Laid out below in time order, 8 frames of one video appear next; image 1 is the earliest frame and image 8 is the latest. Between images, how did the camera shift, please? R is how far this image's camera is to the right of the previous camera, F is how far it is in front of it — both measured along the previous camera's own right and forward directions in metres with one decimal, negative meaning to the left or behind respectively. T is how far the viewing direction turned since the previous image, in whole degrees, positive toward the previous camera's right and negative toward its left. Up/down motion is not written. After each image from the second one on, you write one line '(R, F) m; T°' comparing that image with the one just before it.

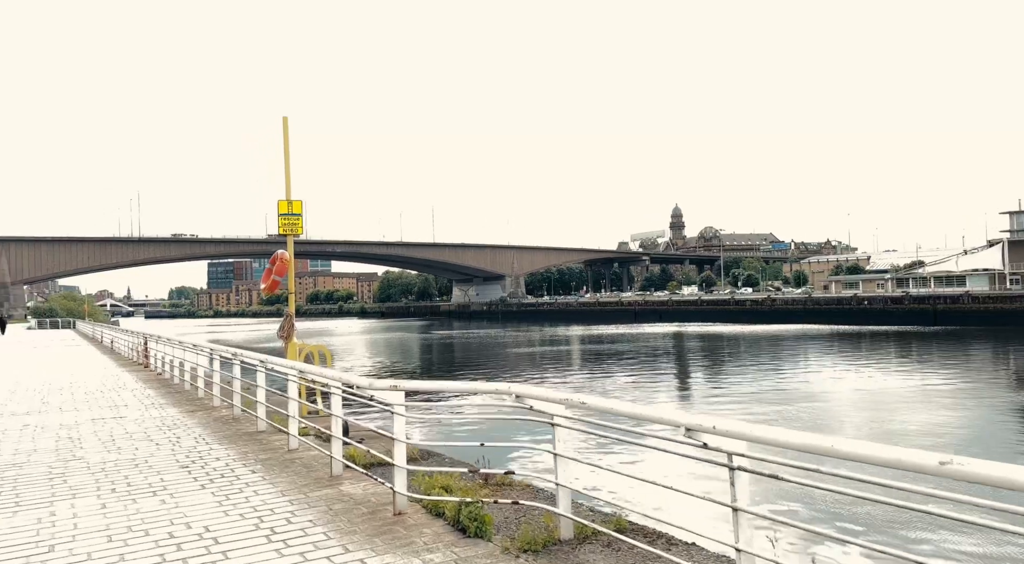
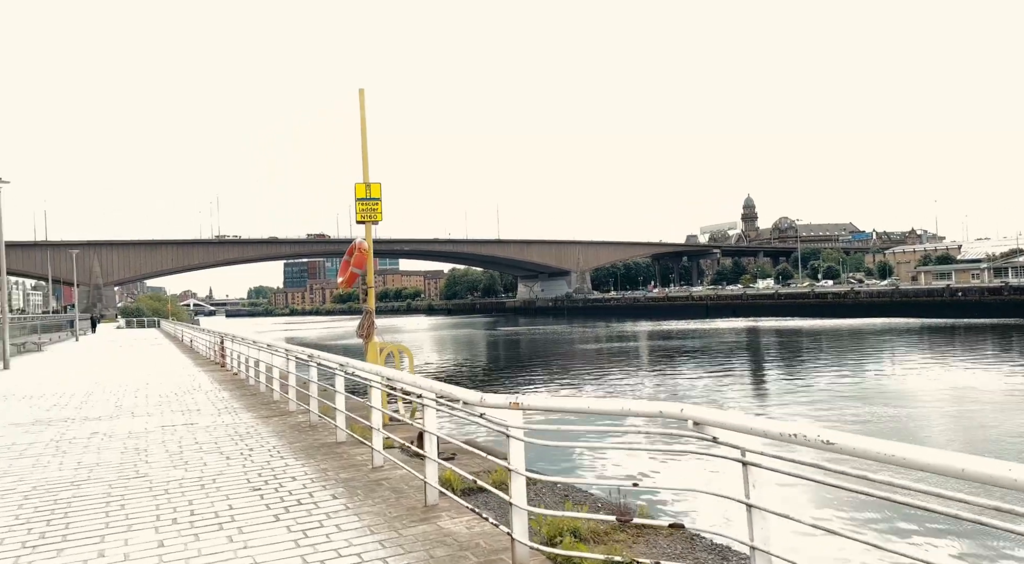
(-0.4, +1.0) m; -5°
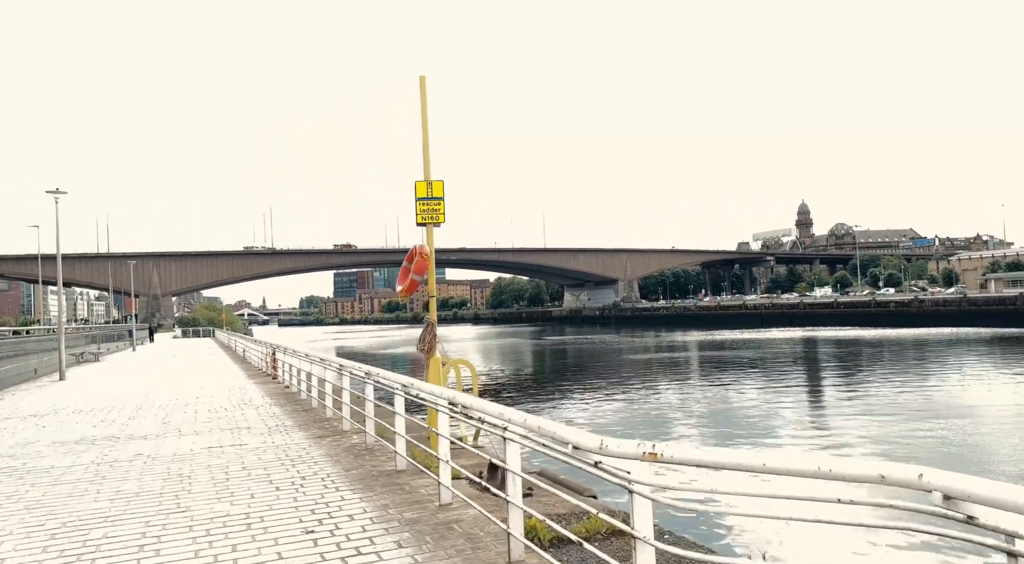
(-0.3, +0.8) m; -3°
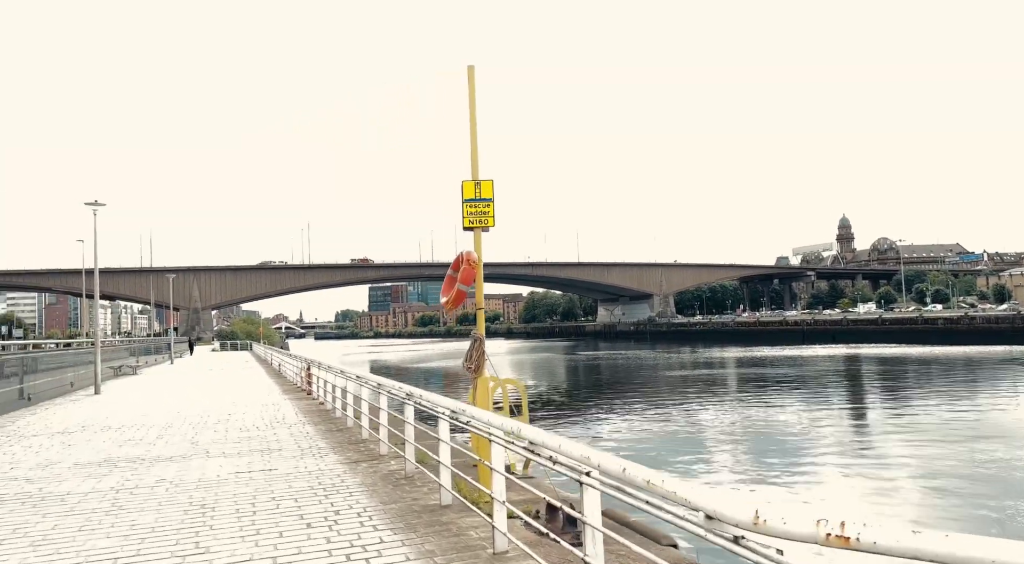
(-0.2, +0.7) m; -2°
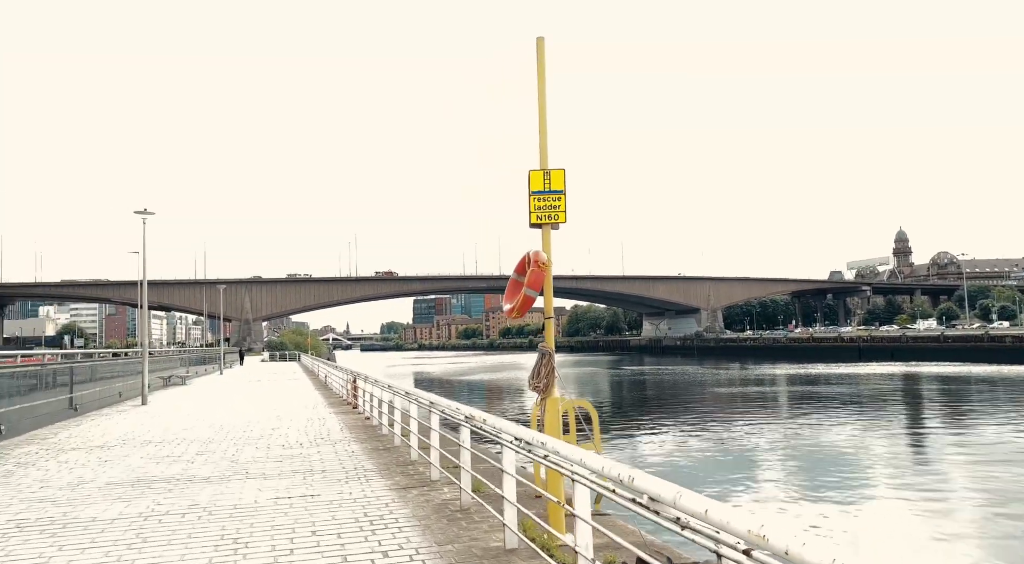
(-0.2, +0.8) m; -3°
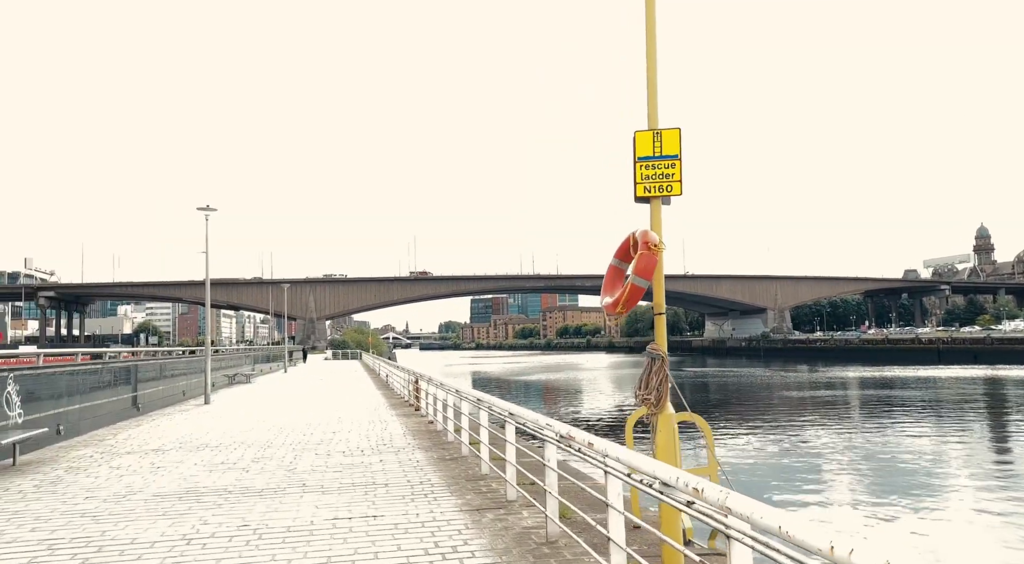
(-0.2, +0.9) m; -4°
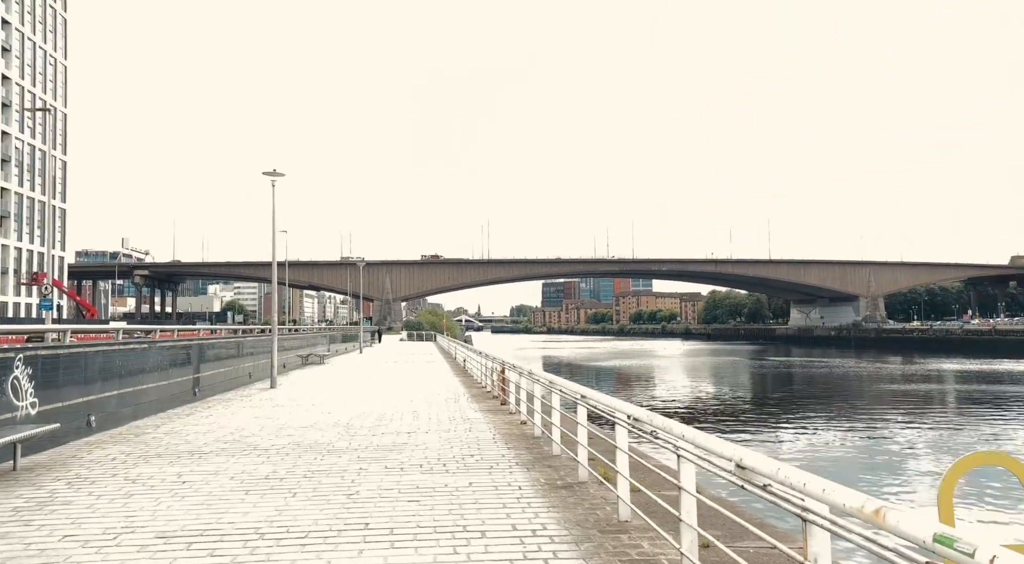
(-0.6, +2.5) m; -5°
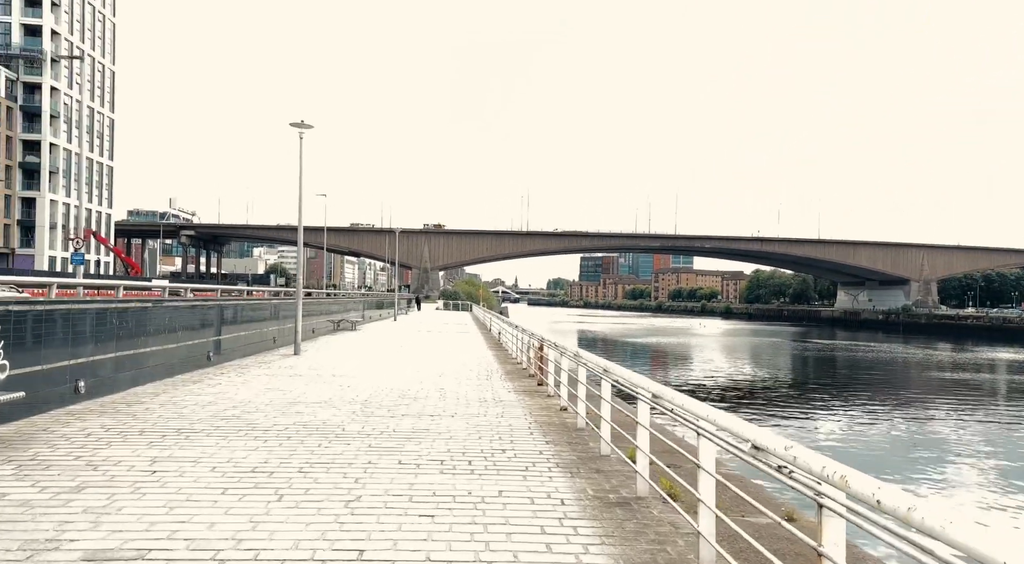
(-0.1, +1.5) m; -3°
